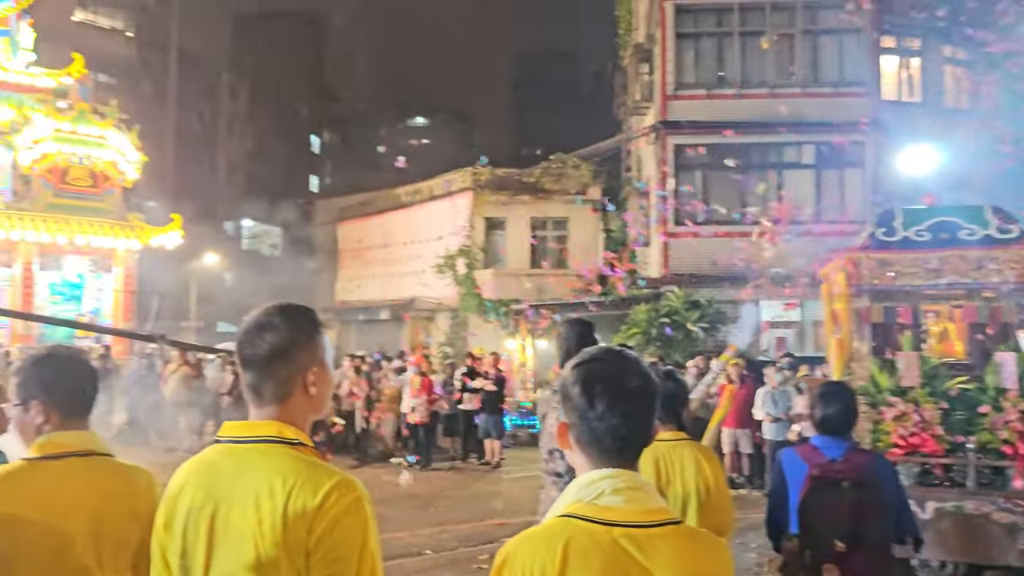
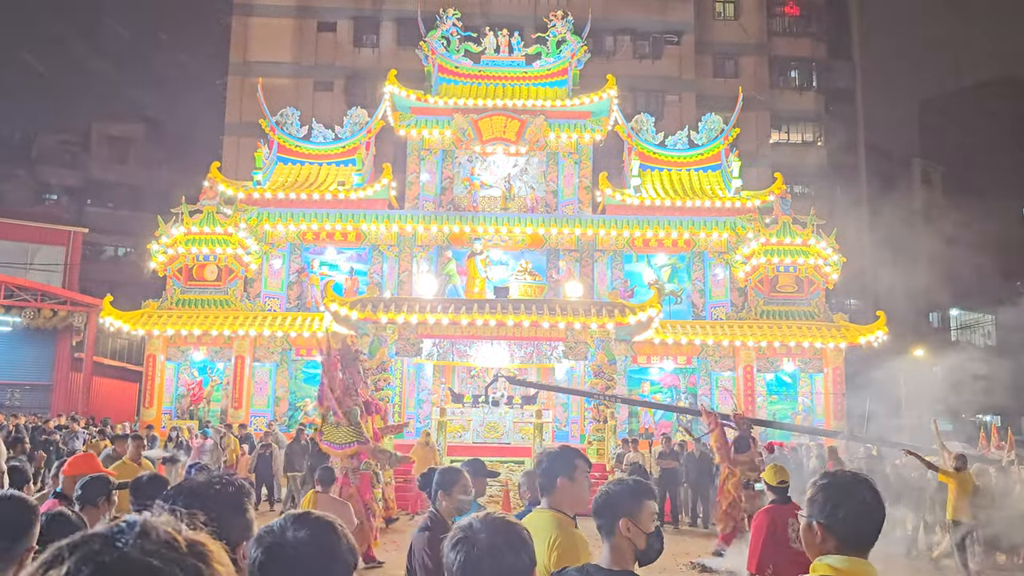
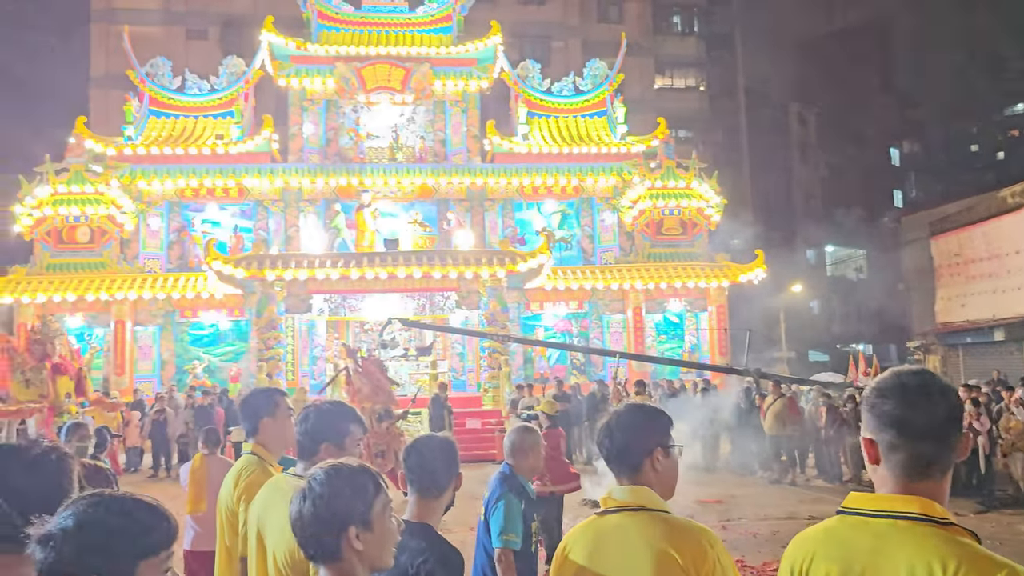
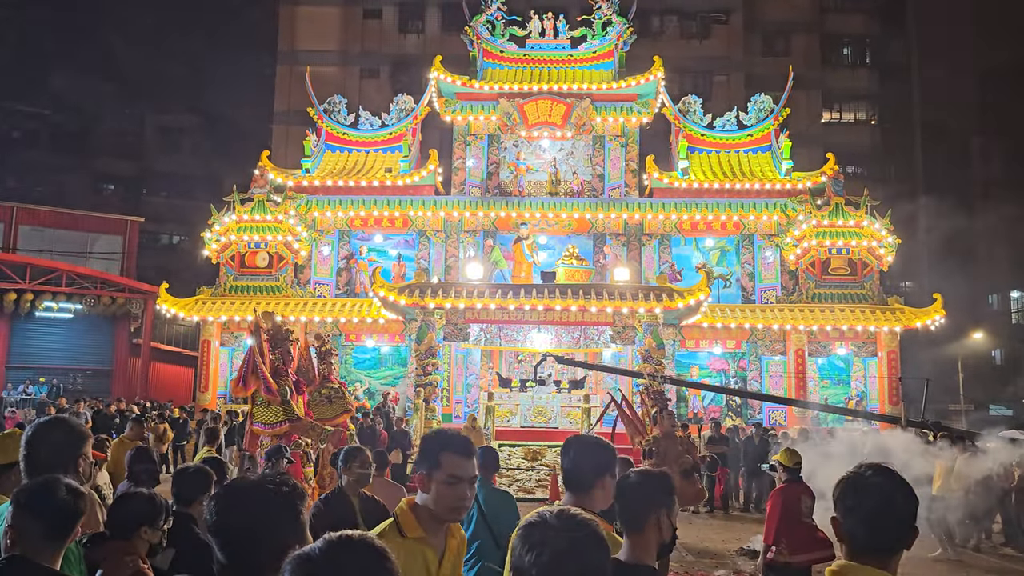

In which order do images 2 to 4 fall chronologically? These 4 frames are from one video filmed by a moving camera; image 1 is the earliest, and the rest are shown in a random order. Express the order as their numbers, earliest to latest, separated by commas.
3, 4, 2
